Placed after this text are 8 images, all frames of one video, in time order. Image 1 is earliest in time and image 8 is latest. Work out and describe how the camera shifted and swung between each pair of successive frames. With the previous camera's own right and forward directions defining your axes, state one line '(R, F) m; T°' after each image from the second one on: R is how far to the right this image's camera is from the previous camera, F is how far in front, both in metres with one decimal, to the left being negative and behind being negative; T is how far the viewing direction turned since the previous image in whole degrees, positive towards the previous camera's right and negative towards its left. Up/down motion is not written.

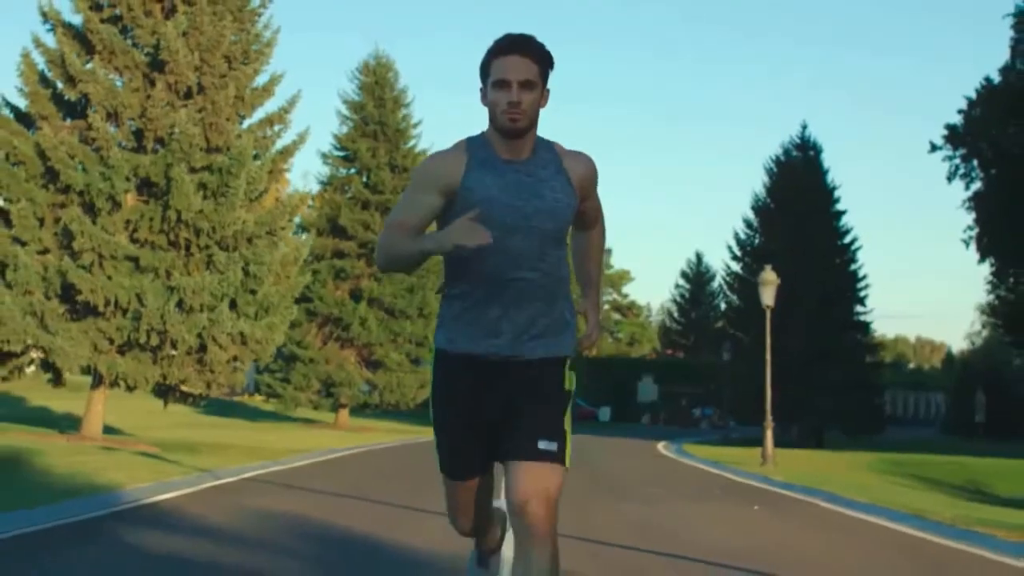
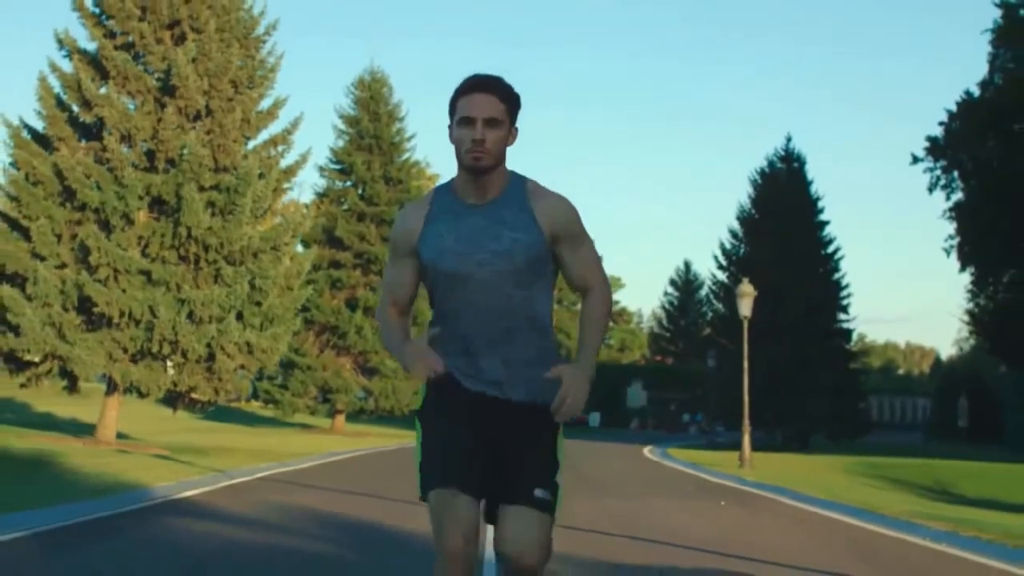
(0.0, -1.7) m; 0°
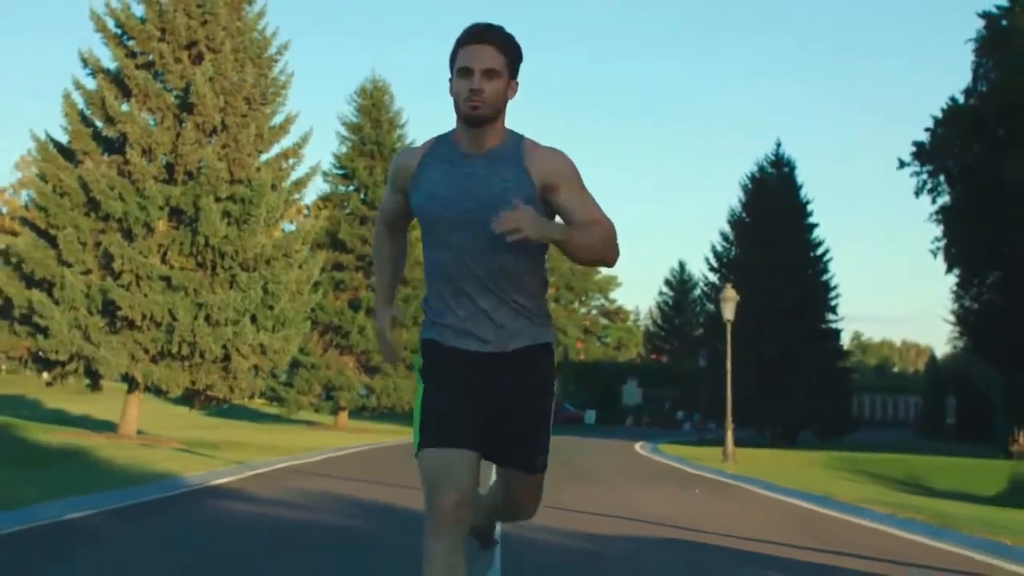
(0.0, -1.9) m; 0°
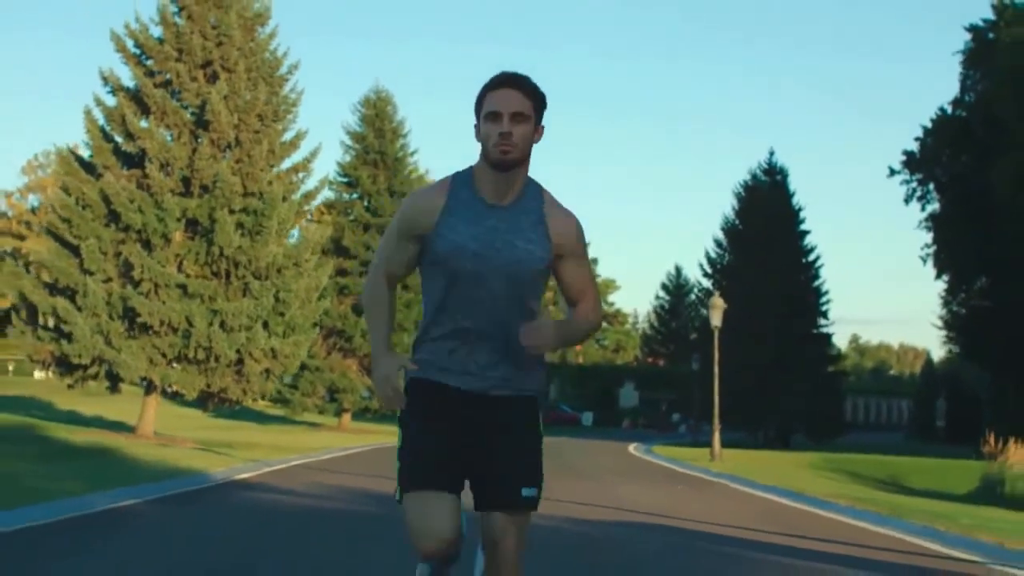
(0.0, -1.7) m; 0°
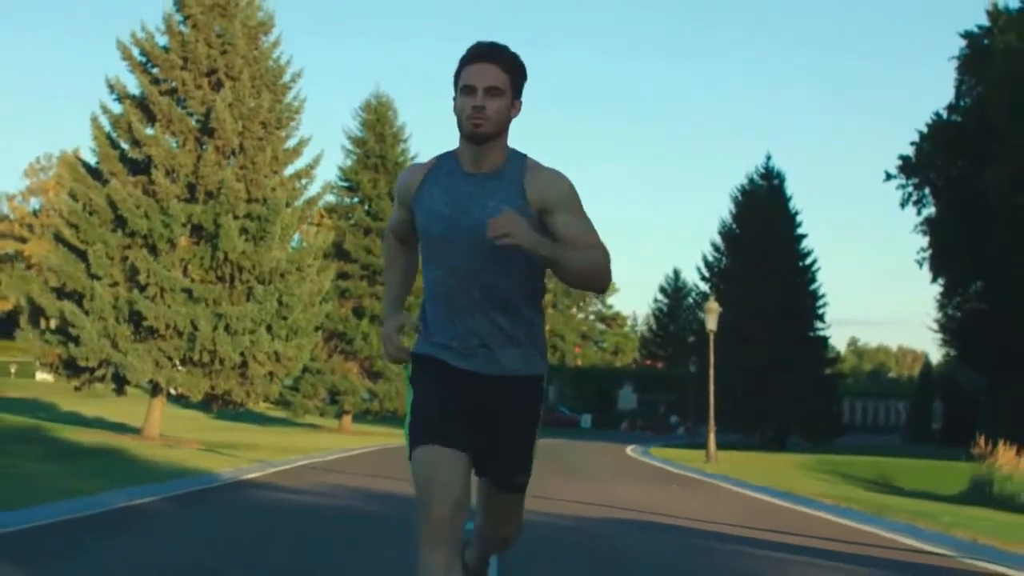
(0.0, -0.6) m; 0°
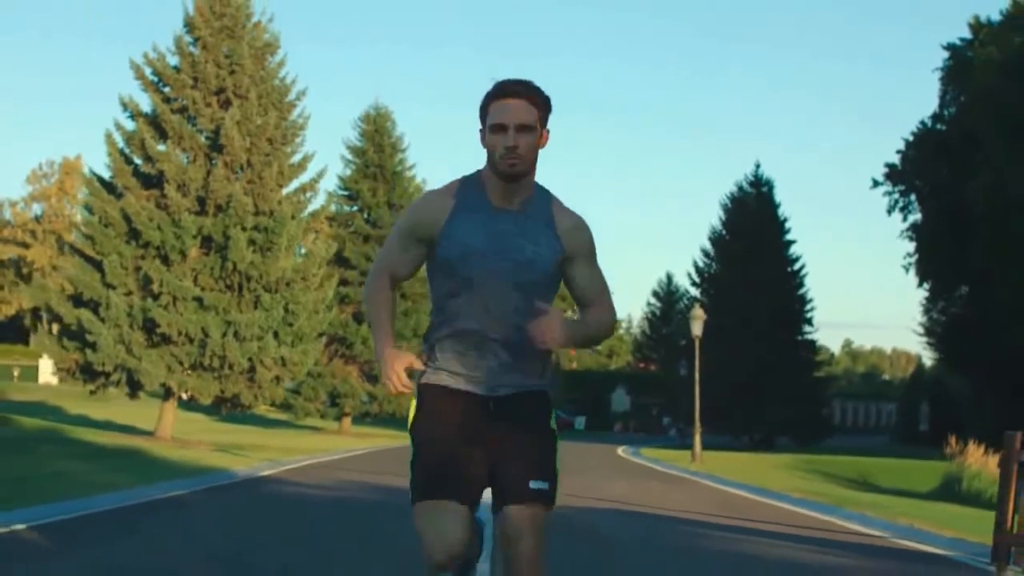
(0.0, -1.7) m; 0°
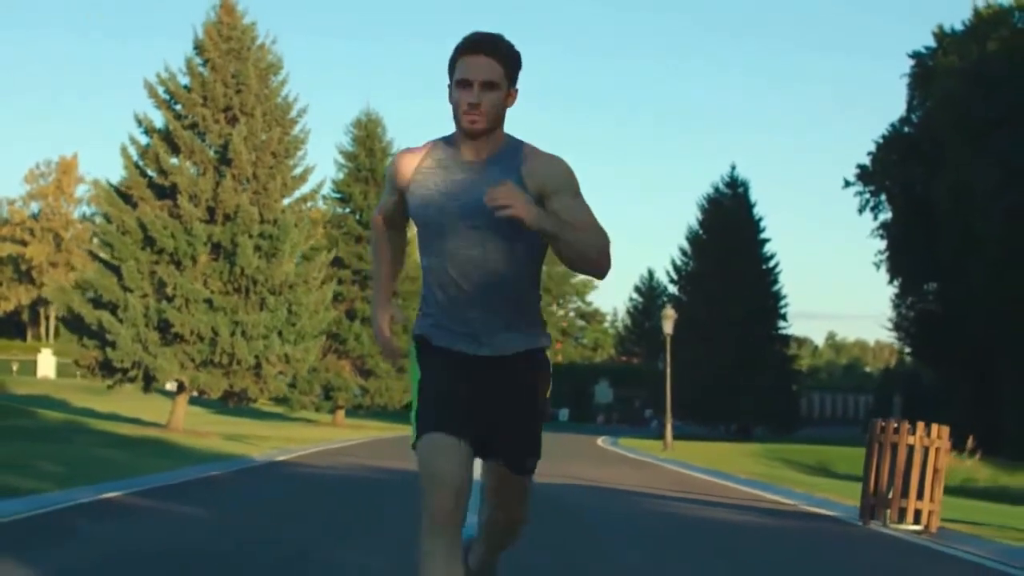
(0.0, -3.0) m; +1°
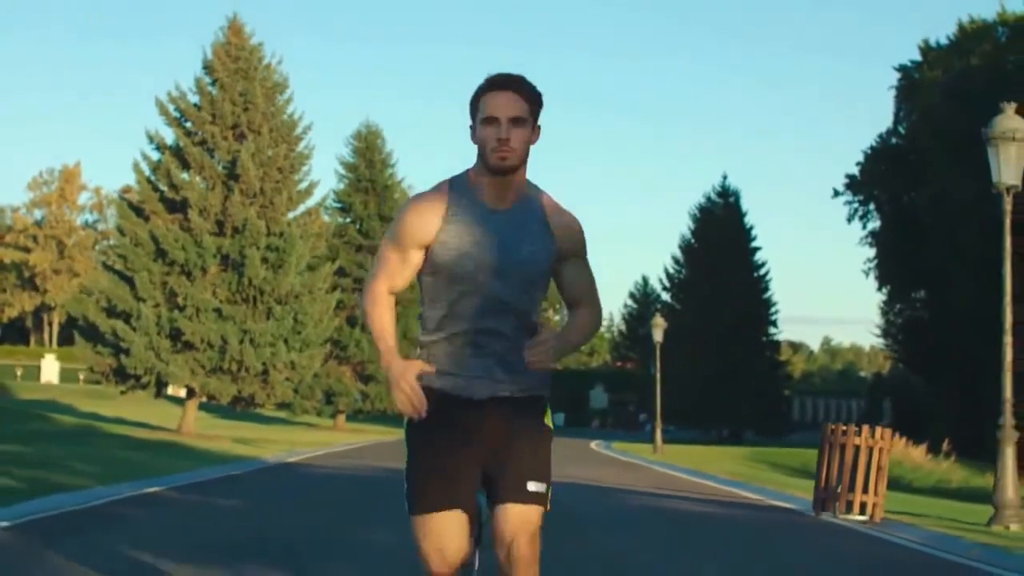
(0.0, -1.7) m; 0°
